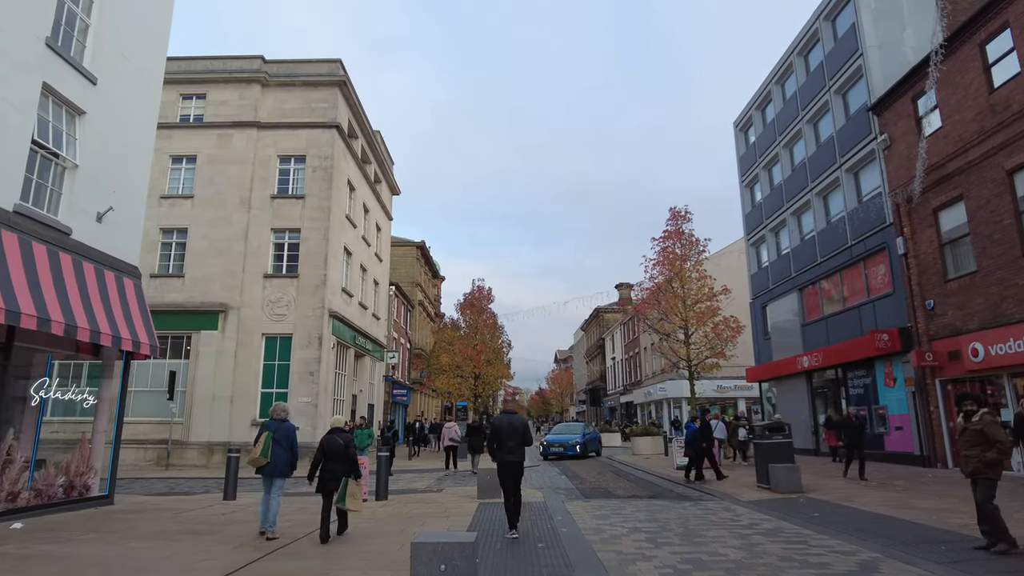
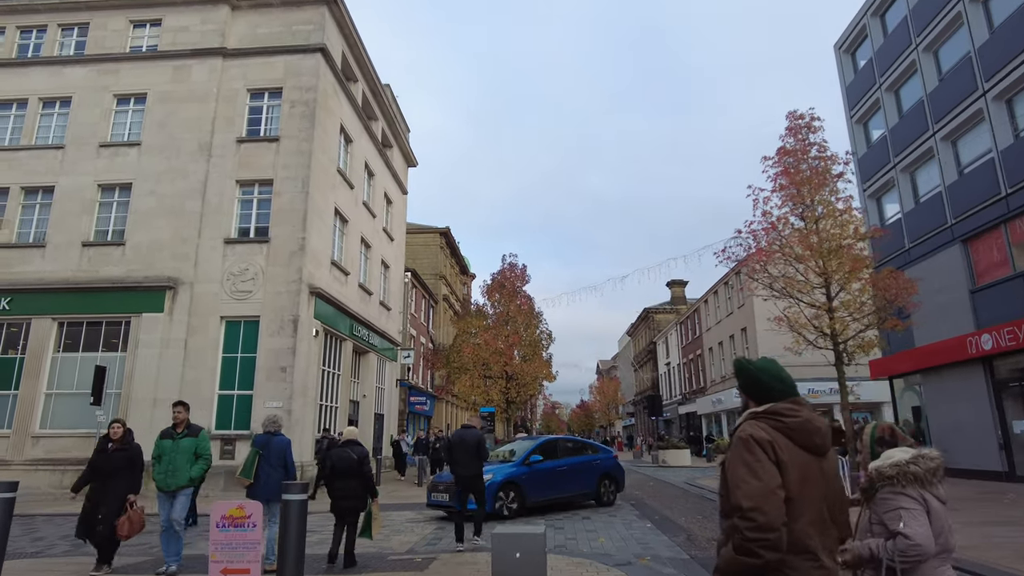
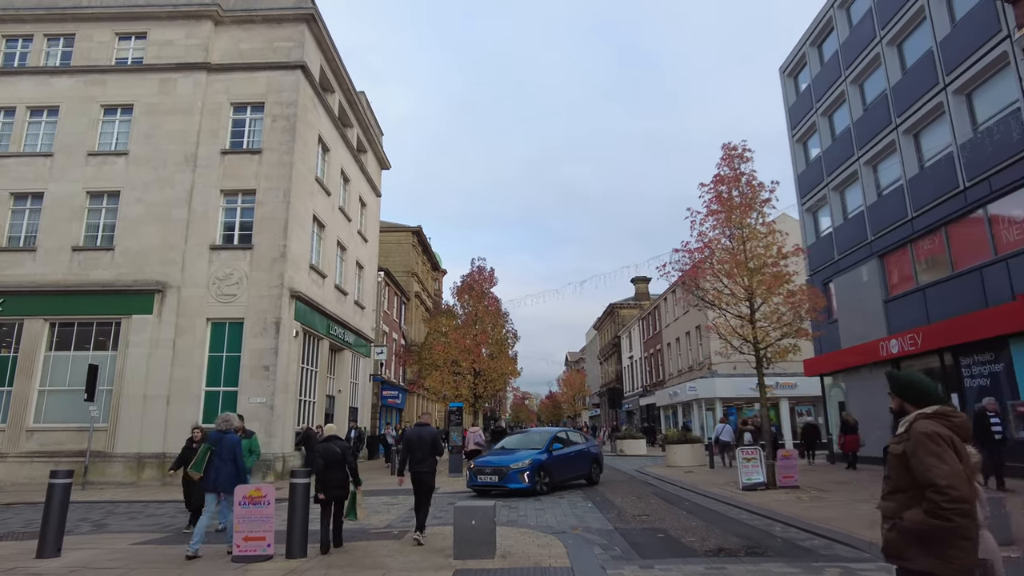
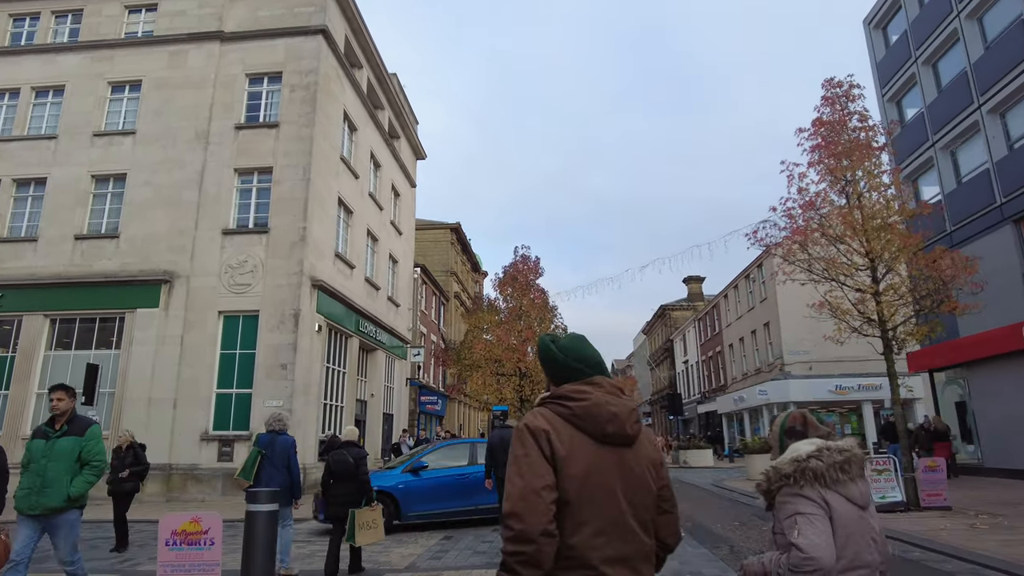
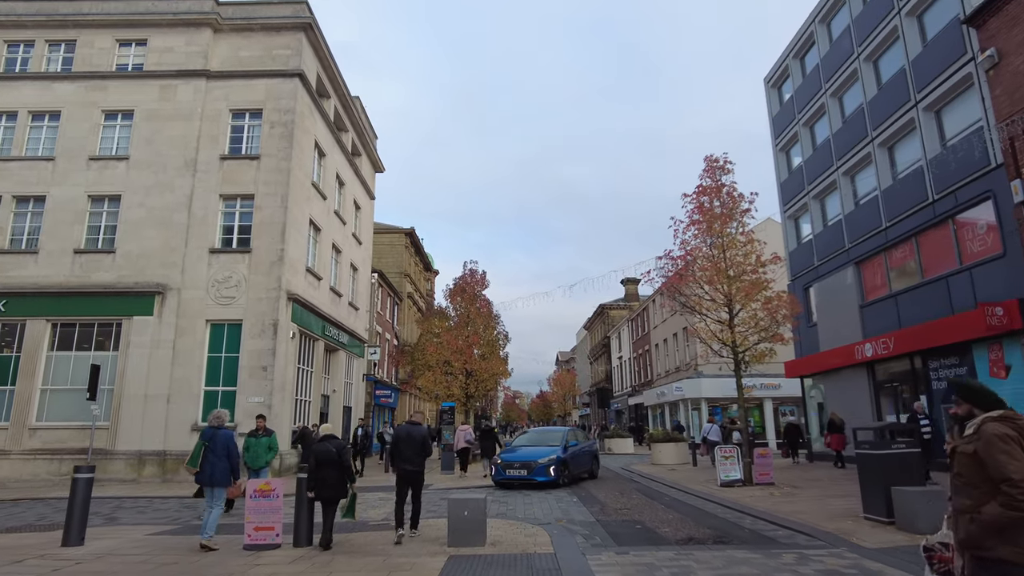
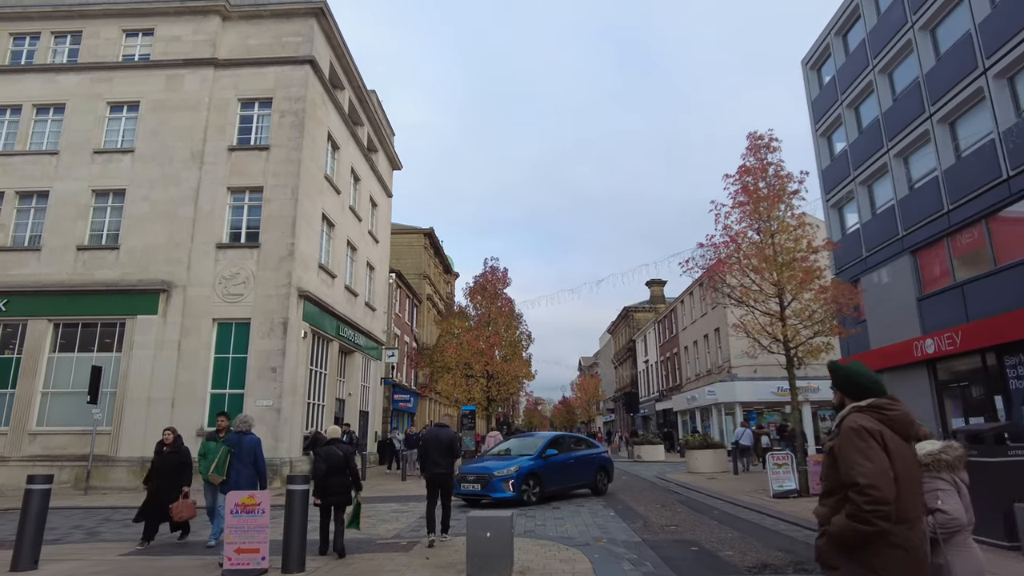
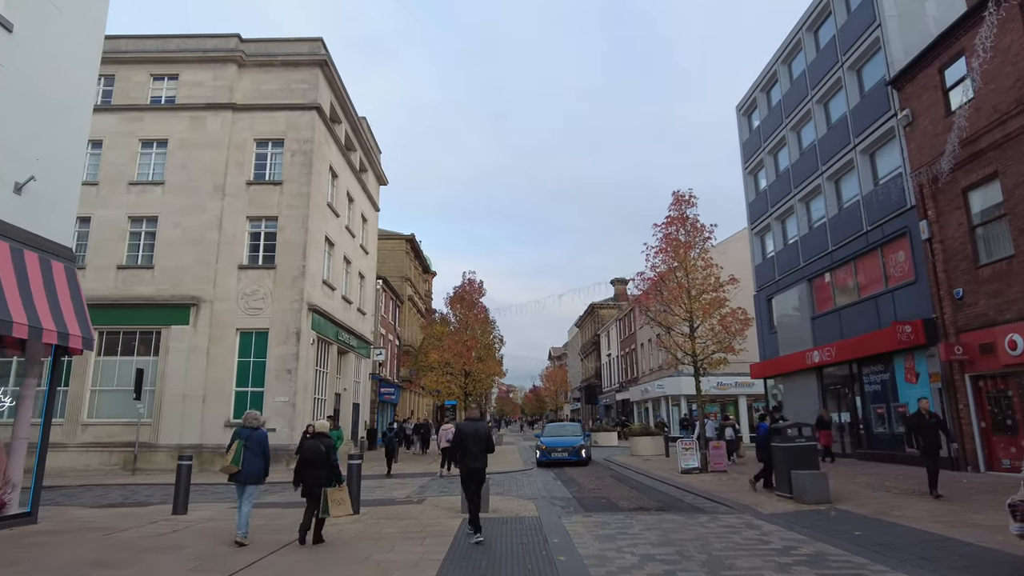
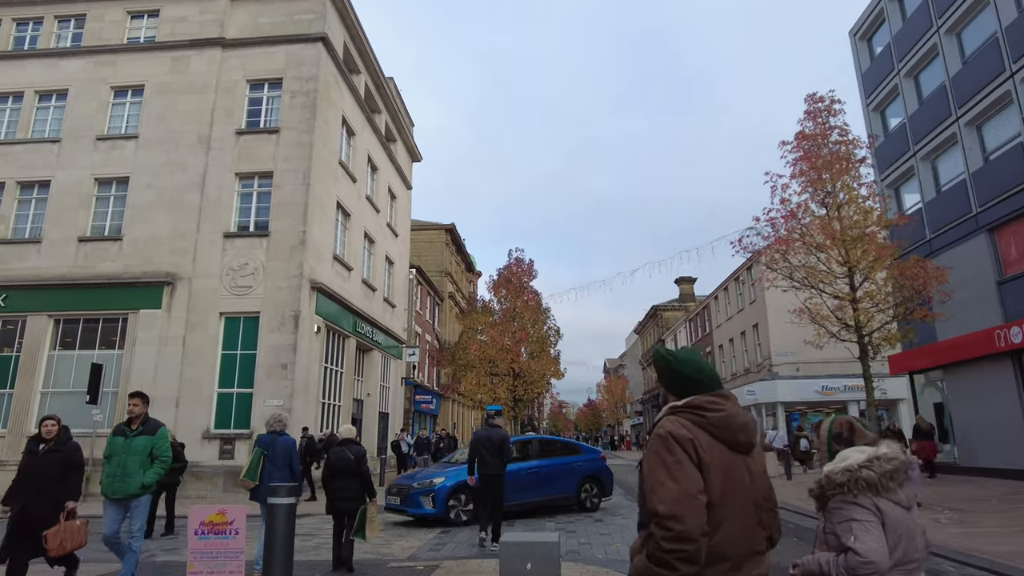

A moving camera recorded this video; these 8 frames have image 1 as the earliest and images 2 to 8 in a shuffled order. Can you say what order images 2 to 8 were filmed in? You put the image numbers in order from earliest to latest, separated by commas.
7, 5, 3, 6, 2, 8, 4
